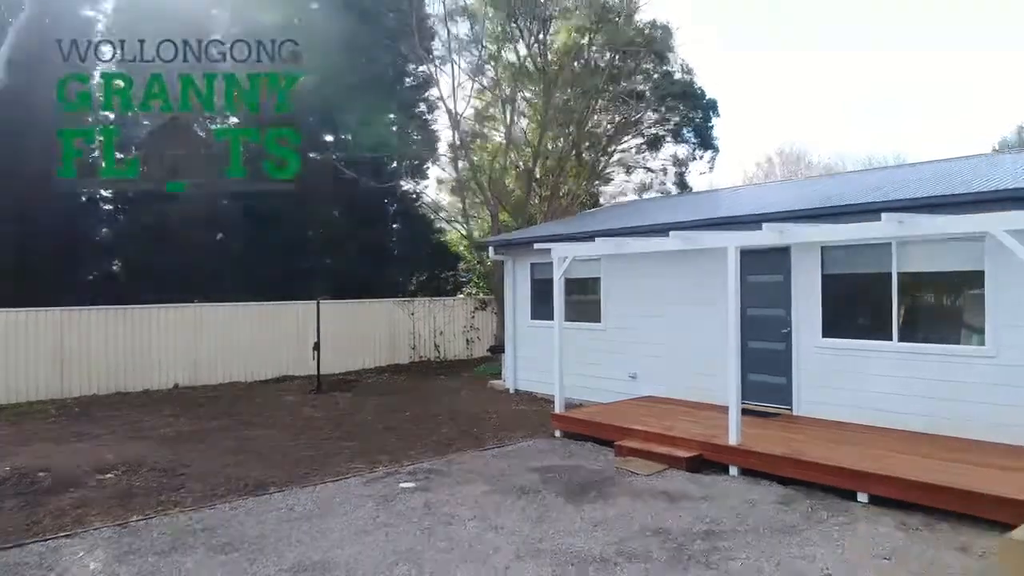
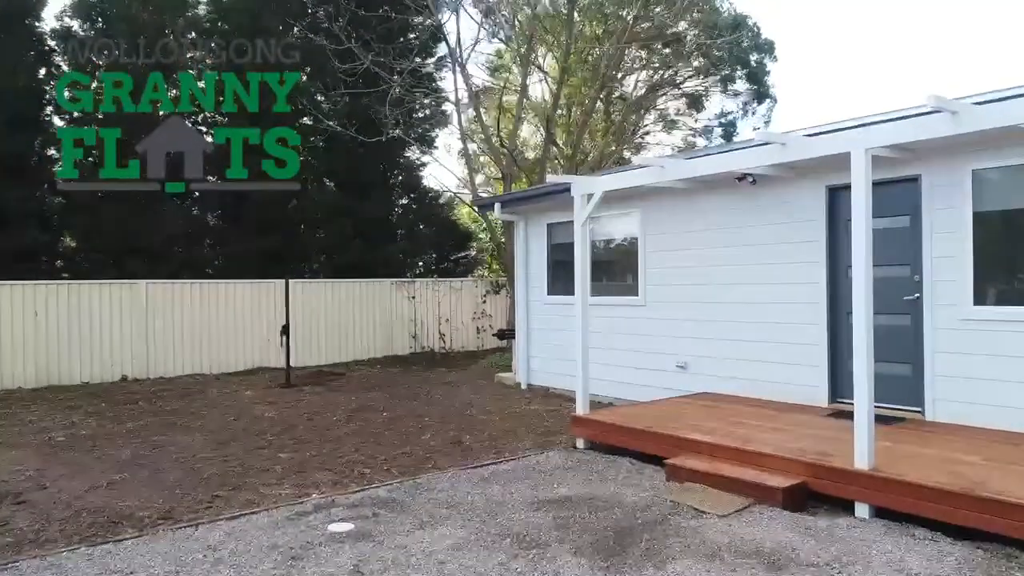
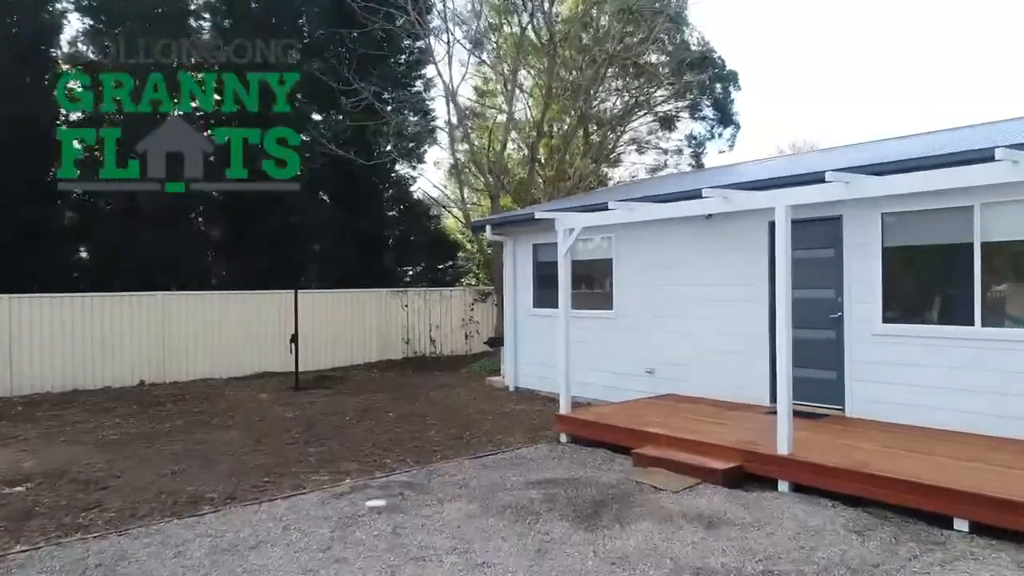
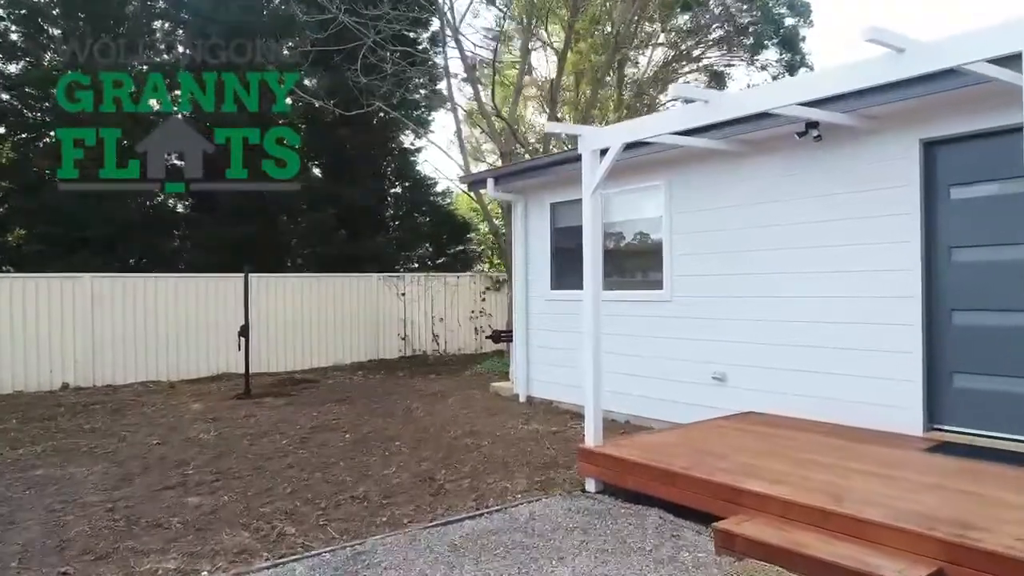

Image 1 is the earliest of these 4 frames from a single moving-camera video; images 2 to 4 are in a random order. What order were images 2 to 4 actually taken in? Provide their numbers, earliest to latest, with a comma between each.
3, 2, 4
